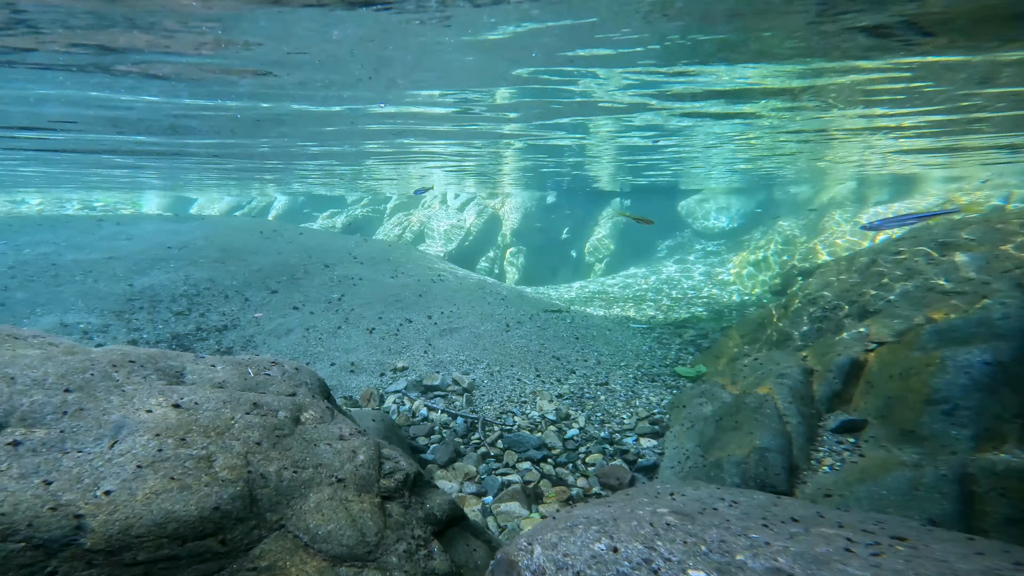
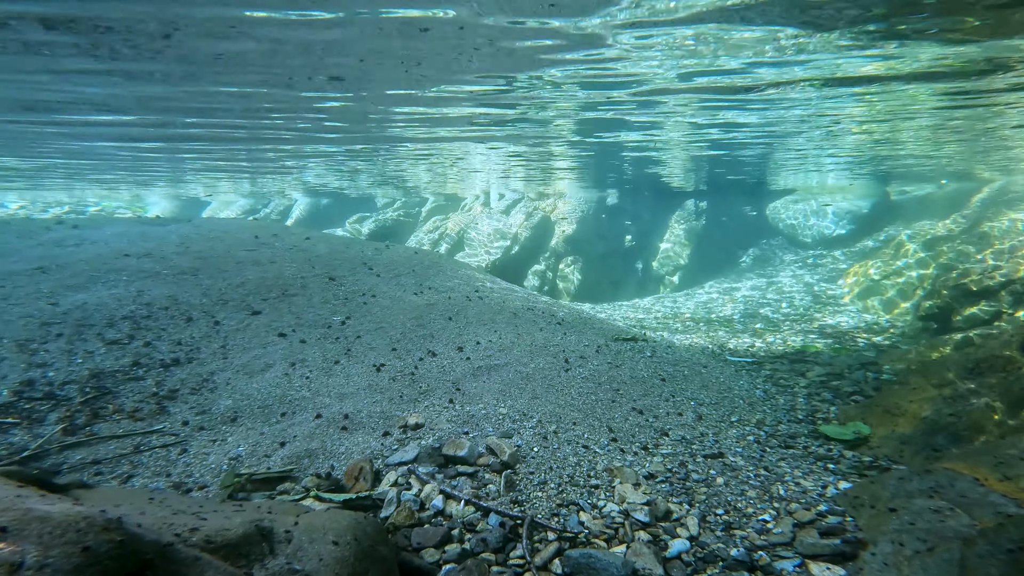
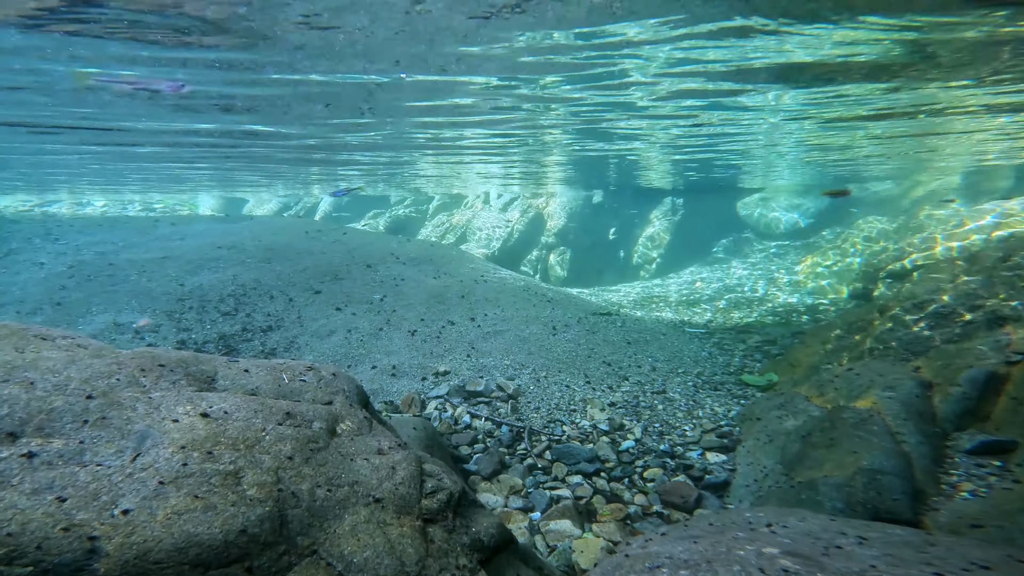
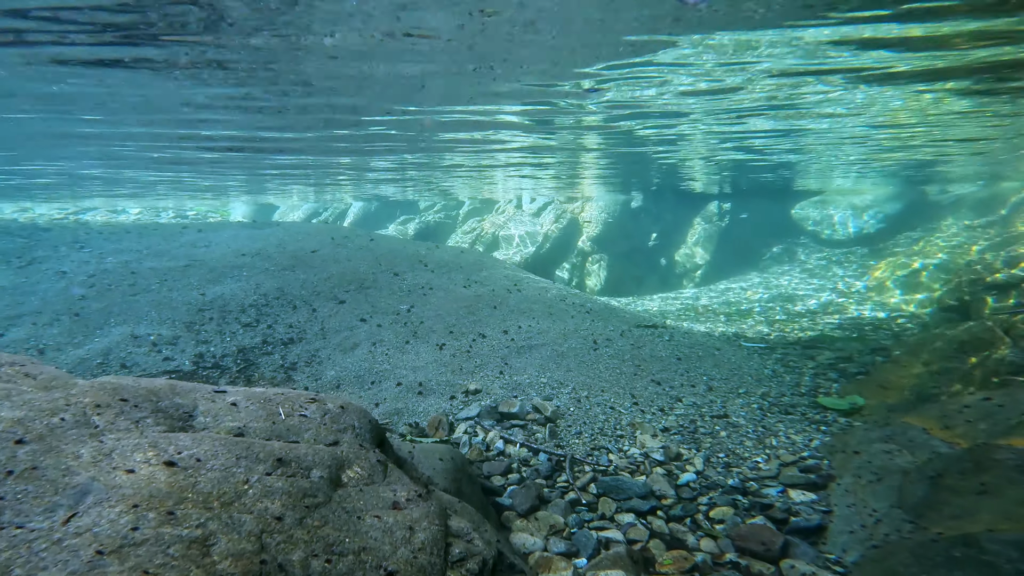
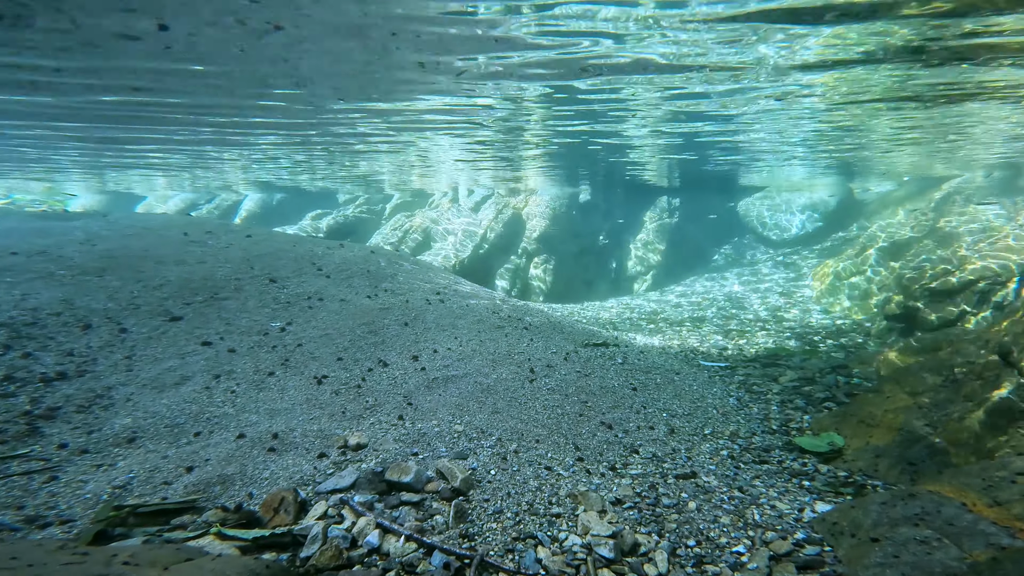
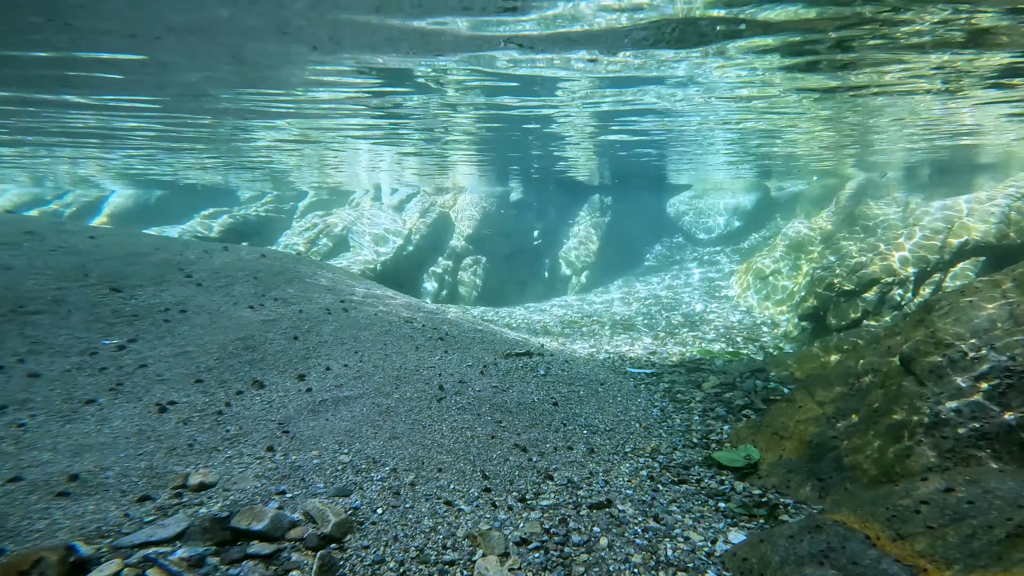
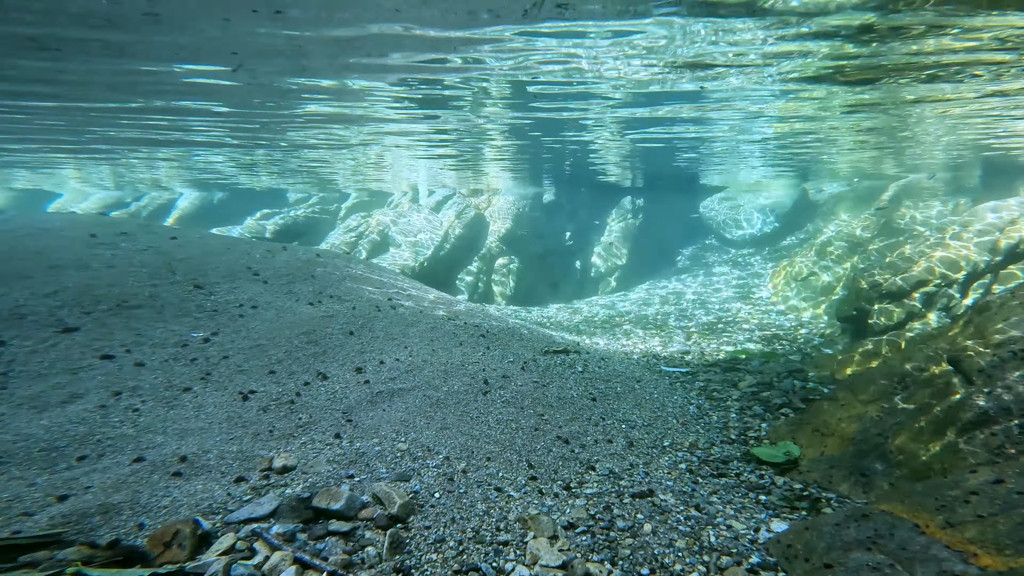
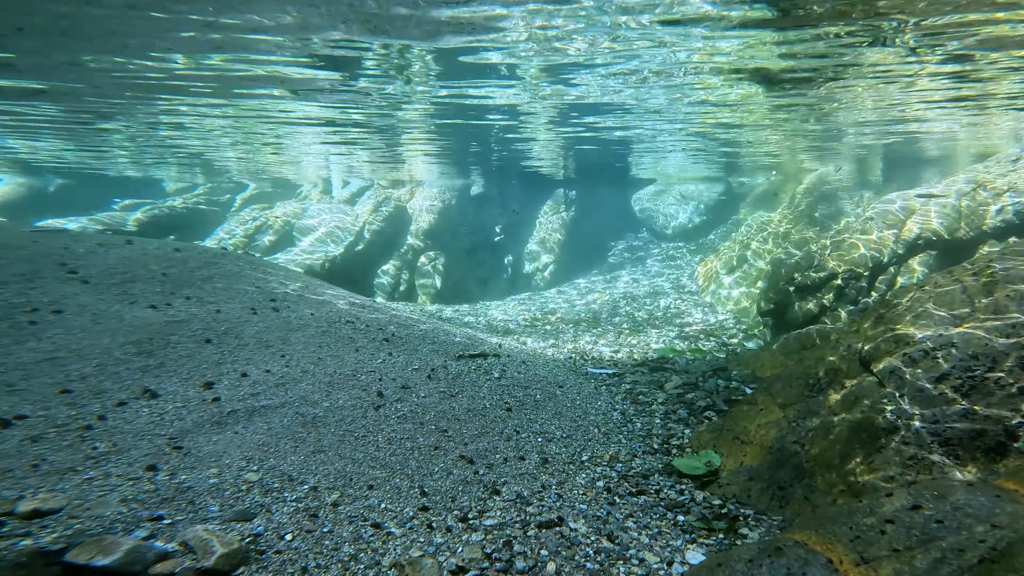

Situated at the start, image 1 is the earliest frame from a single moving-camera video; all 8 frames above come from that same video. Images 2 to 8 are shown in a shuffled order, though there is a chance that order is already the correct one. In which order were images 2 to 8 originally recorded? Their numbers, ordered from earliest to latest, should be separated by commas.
3, 4, 2, 5, 7, 6, 8
